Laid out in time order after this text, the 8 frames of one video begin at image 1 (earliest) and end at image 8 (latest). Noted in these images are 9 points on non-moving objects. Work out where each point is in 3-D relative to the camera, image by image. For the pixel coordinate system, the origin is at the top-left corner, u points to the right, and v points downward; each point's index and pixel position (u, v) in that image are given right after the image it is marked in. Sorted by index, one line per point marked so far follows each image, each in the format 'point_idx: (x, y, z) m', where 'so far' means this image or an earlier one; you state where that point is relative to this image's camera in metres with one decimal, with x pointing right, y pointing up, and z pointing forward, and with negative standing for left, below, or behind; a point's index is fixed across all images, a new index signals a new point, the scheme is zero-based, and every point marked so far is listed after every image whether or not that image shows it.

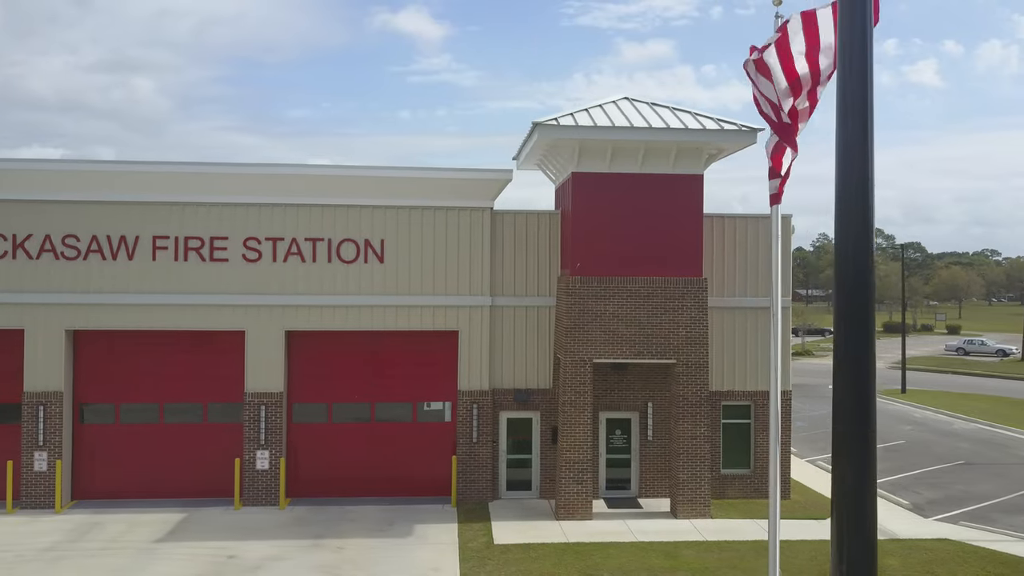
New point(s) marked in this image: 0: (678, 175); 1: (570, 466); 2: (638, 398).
0: (+4.2, +2.8, +18.7) m
1: (+1.4, -4.4, +18.4) m
2: (+3.4, -3.0, +20.0) m
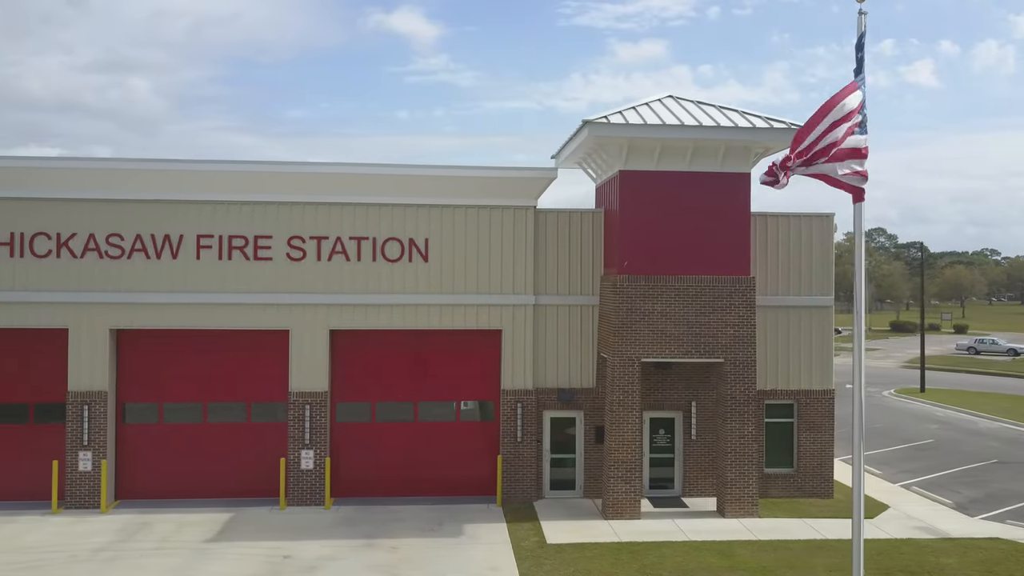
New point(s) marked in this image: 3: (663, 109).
0: (+5.4, +2.9, +18.7) m
1: (+2.6, -4.4, +18.4) m
2: (+4.6, -2.9, +20.0) m
3: (+3.8, +4.6, +18.9) m
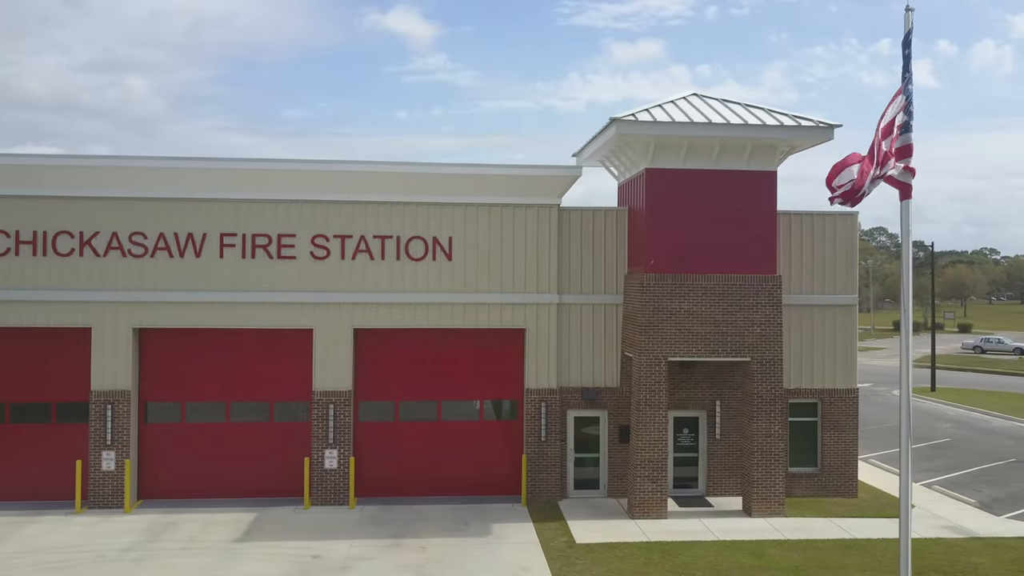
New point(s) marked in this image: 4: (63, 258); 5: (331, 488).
0: (+6.0, +2.9, +18.6) m
1: (+3.2, -4.3, +18.3) m
2: (+5.2, -2.9, +19.9) m
3: (+4.5, +4.6, +18.9) m
4: (-11.3, +0.8, +18.8) m
5: (-4.6, -5.1, +19.1) m
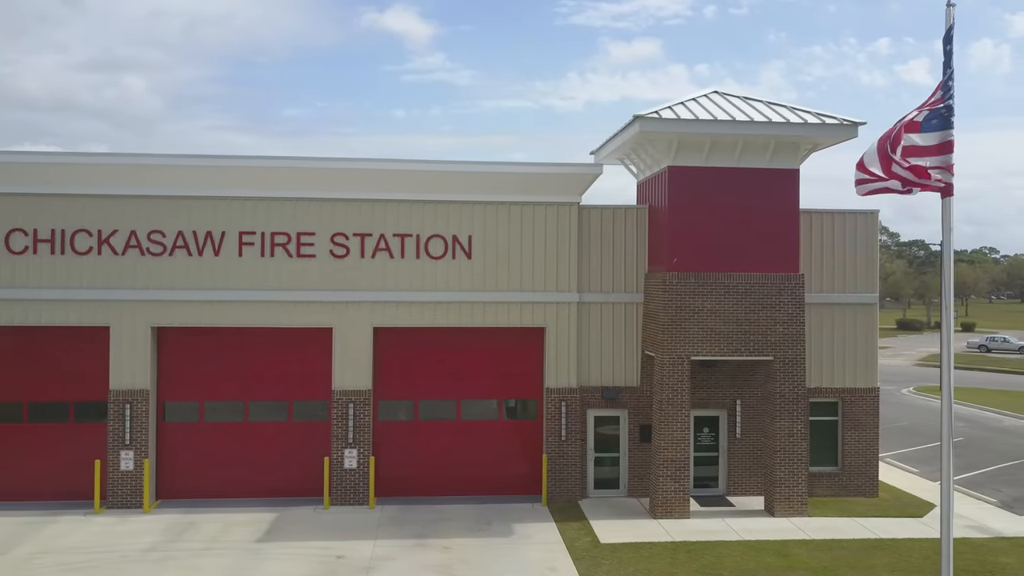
0: (+6.5, +2.9, +18.5) m
1: (+3.8, -4.3, +18.2) m
2: (+5.7, -2.9, +19.8) m
3: (+5.0, +4.6, +18.8) m
4: (-10.8, +0.8, +18.7) m
5: (-4.1, -5.1, +19.0) m
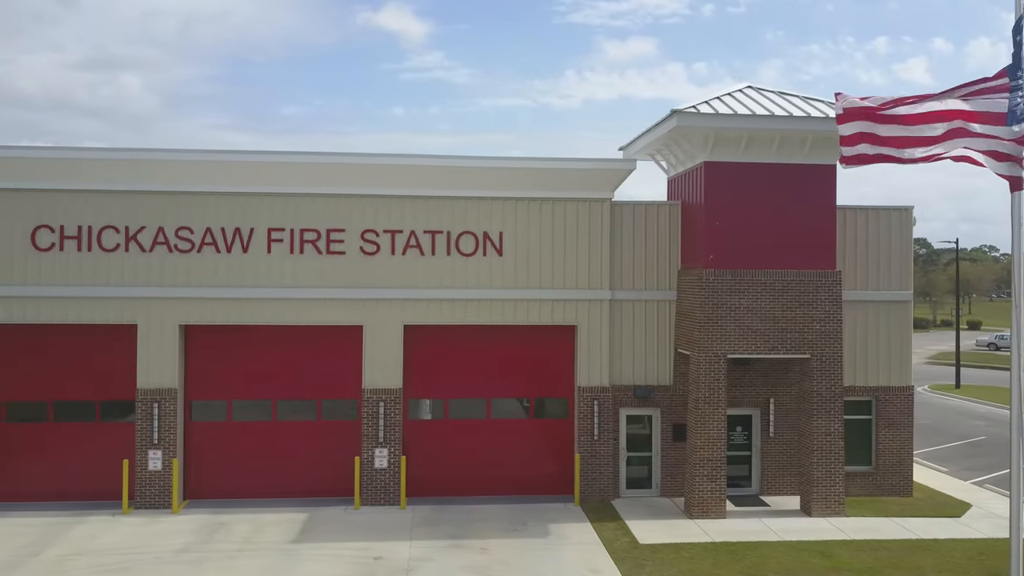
0: (+7.3, +3.0, +18.3) m
1: (+4.6, -4.2, +18.0) m
2: (+6.5, -2.8, +19.6) m
3: (+5.8, +4.7, +18.5) m
4: (-10.0, +0.9, +18.4) m
5: (-3.3, -5.0, +18.8) m
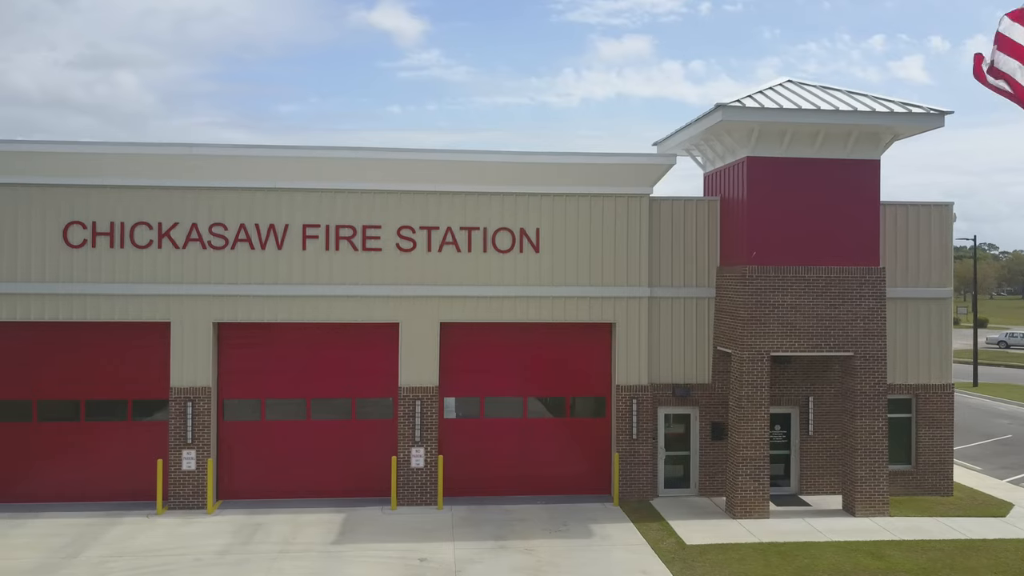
0: (+8.3, +3.1, +18.0) m
1: (+5.5, -4.2, +17.7) m
2: (+7.5, -2.7, +19.3) m
3: (+6.8, +4.8, +18.3) m
4: (-9.0, +0.9, +18.2) m
5: (-2.3, -5.0, +18.5) m
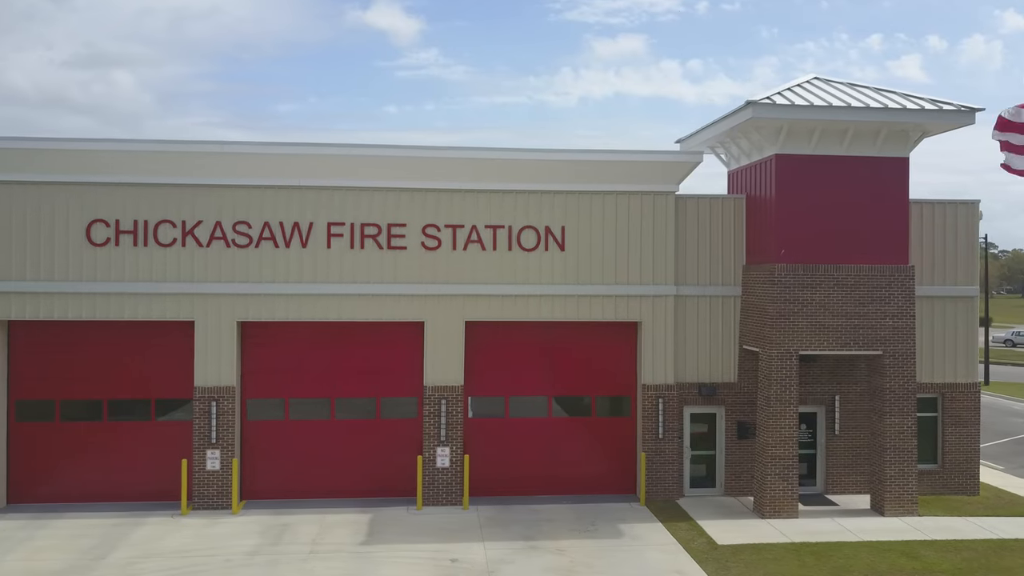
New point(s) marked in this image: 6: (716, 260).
0: (+8.9, +3.1, +17.9) m
1: (+6.2, -4.1, +17.6) m
2: (+8.1, -2.7, +19.2) m
3: (+7.4, +4.8, +18.1) m
4: (-8.4, +1.0, +18.0) m
5: (-1.7, -4.9, +18.4) m
6: (+5.3, +0.7, +19.3) m
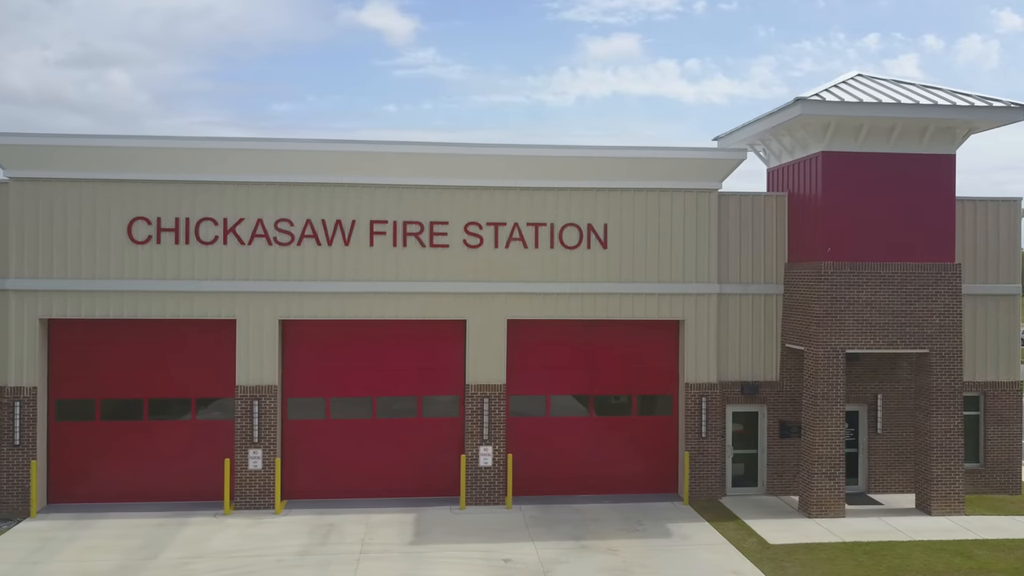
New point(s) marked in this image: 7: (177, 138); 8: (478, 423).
0: (+10.0, +3.2, +17.8) m
1: (+7.3, -4.1, +17.5) m
2: (+9.2, -2.6, +19.1) m
3: (+8.5, +4.9, +18.0) m
4: (-7.3, +1.0, +17.9) m
5: (-0.6, -4.9, +18.3) m
6: (+6.3, +0.8, +19.2) m
7: (-7.8, +3.5, +17.3) m
8: (-0.8, -3.3, +18.3) m
